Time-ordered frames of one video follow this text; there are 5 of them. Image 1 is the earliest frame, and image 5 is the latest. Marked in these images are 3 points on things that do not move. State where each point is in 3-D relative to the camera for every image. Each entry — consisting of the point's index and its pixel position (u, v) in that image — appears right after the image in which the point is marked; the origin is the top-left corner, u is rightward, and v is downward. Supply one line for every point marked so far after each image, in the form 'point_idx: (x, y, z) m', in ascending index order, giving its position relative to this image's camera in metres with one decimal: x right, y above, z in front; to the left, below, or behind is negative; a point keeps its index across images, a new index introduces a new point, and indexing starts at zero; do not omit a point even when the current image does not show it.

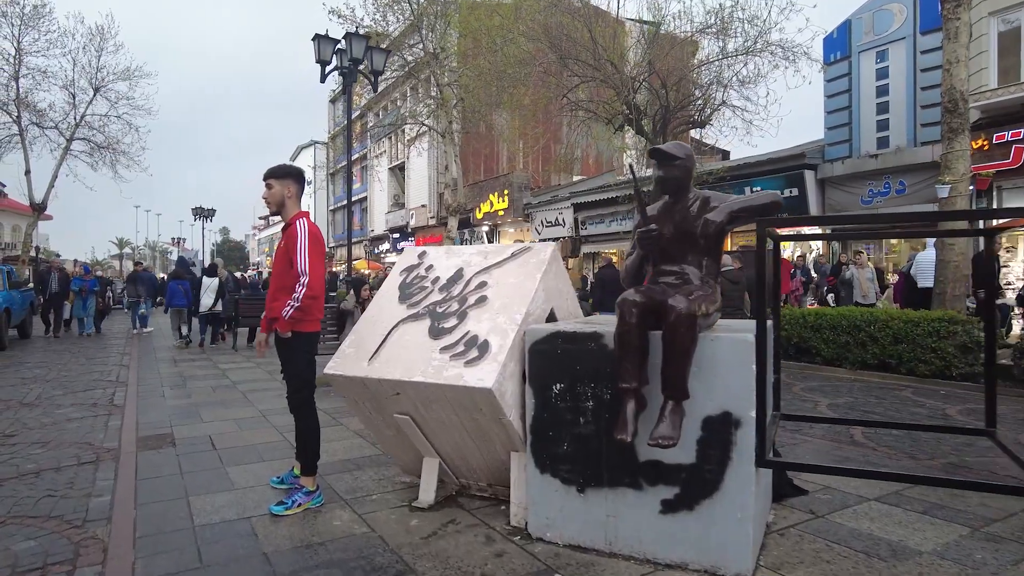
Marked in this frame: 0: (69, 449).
0: (-3.5, -1.3, +5.2) m
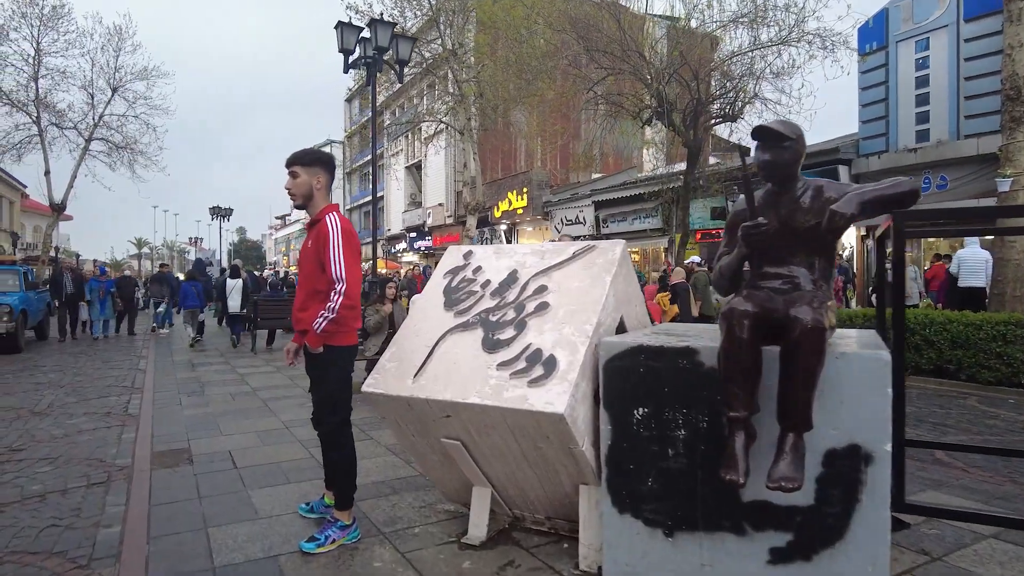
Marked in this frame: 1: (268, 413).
0: (-3.1, -1.3, +4.8) m
1: (-2.4, -1.3, +6.6) m
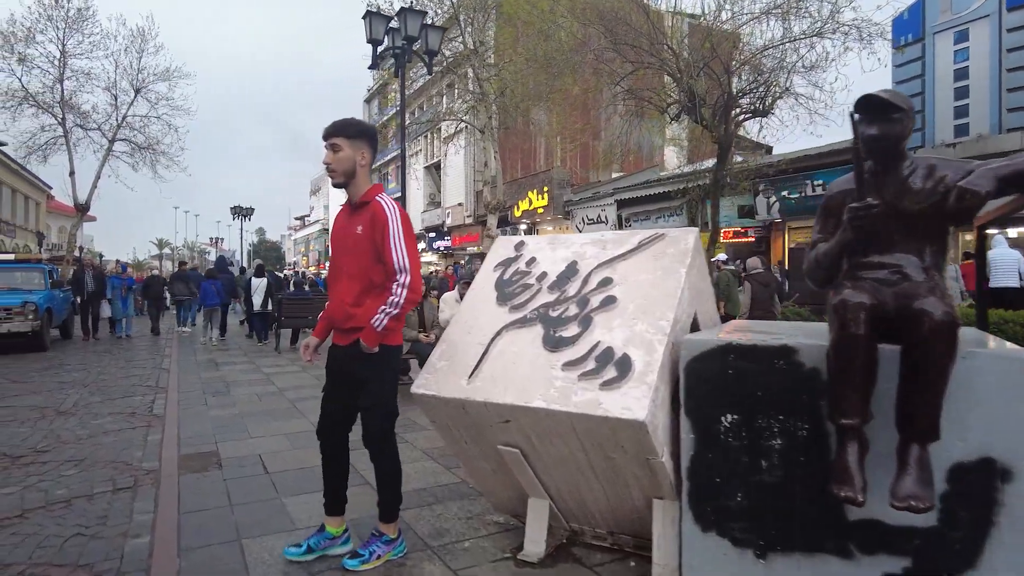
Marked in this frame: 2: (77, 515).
0: (-2.8, -1.3, +4.6) m
1: (-2.1, -1.2, +6.4) m
2: (-2.5, -1.3, +3.7) m
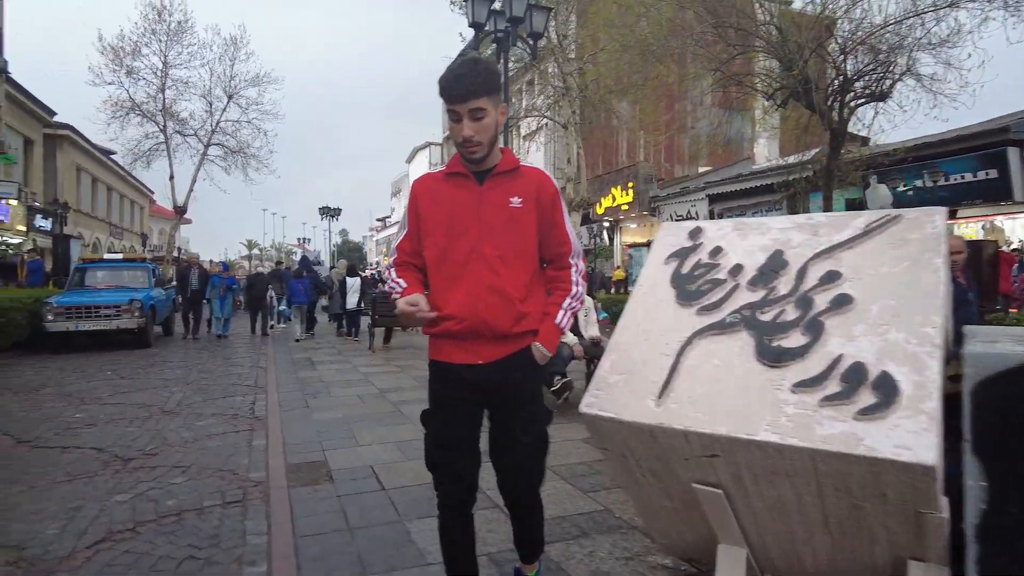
0: (-1.9, -1.2, +4.3) m
1: (-1.0, -1.2, +6.0) m
2: (-1.7, -1.3, +3.4) m
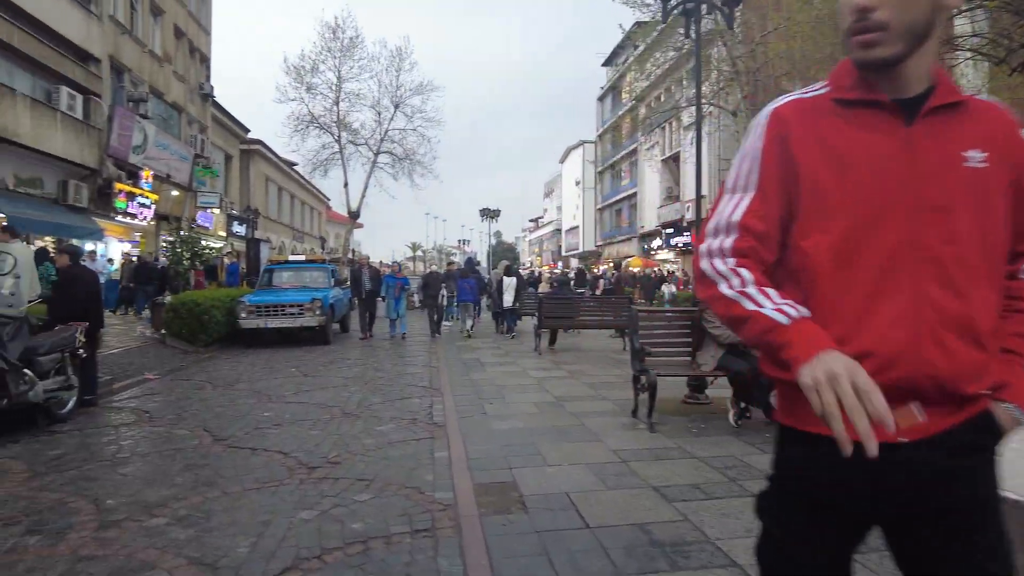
0: (-0.7, -1.3, +3.9) m
1: (+0.6, -1.2, +5.4) m
2: (-0.6, -1.3, +3.0) m
